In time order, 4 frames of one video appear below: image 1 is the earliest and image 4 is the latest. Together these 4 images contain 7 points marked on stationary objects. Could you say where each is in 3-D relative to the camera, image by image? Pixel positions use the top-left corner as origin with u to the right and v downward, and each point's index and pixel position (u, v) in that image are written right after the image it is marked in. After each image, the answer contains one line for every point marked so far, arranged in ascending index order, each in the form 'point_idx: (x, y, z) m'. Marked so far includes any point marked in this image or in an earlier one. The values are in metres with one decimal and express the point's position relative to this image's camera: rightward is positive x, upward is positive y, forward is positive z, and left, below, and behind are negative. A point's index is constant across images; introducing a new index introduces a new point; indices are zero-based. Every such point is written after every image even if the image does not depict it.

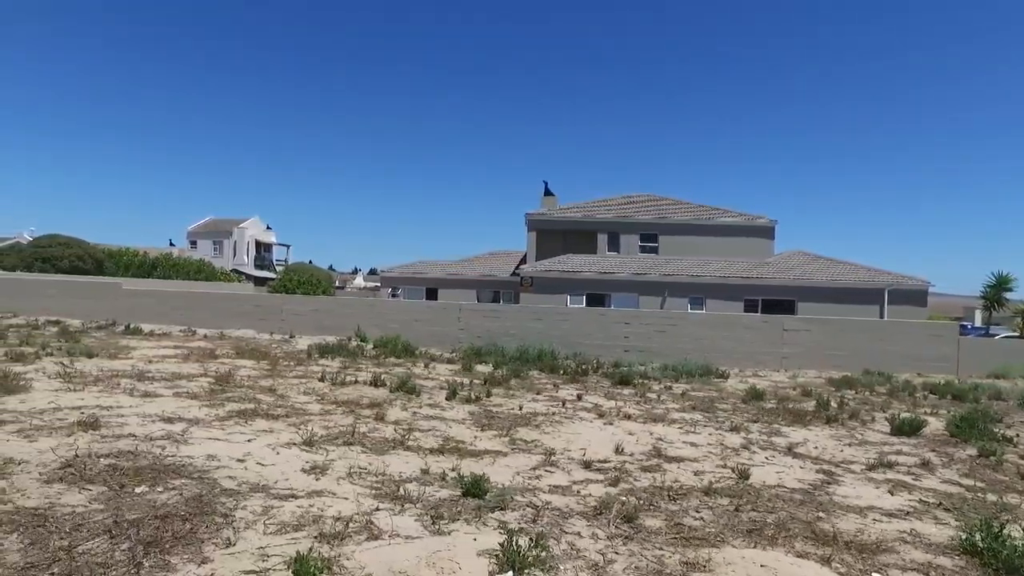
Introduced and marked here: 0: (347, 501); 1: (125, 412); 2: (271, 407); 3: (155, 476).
0: (-1.3, -1.7, +5.5) m
1: (-4.8, -1.6, +8.5) m
2: (-3.4, -1.7, +9.6) m
3: (-3.1, -1.6, +5.8) m
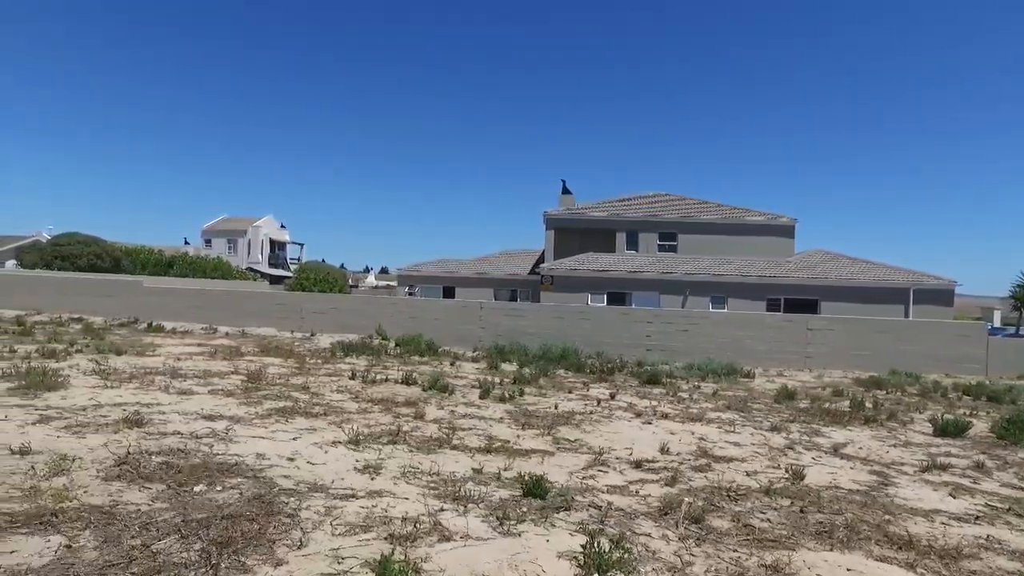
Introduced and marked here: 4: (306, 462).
0: (-0.8, -1.7, +5.4) m
1: (-4.3, -1.5, +8.4) m
2: (-2.9, -1.6, +9.5) m
3: (-2.5, -1.6, +5.7) m
4: (-1.9, -1.7, +6.4) m
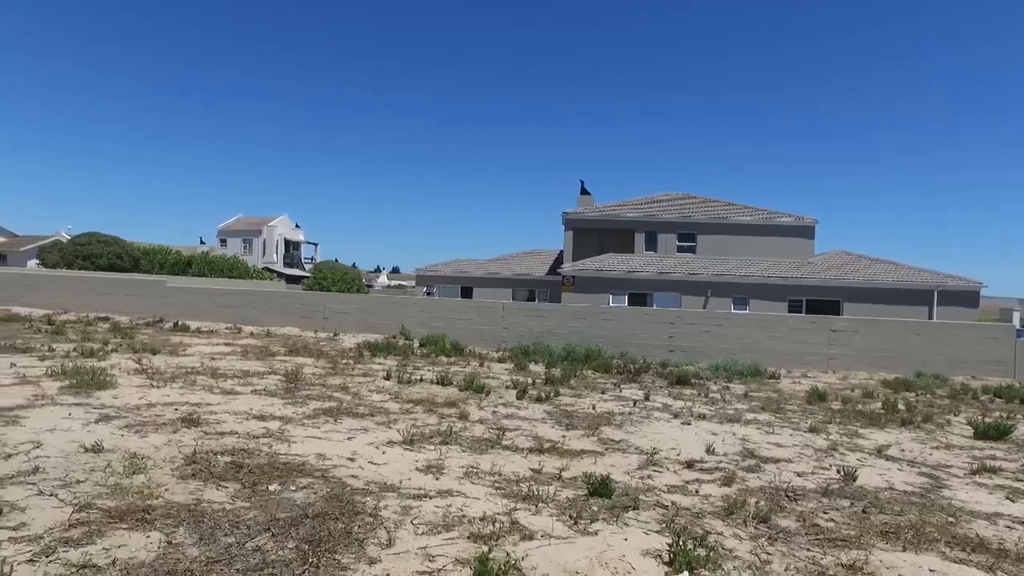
0: (-0.2, -1.7, +5.4) m
1: (-3.7, -1.5, +8.5) m
2: (-2.3, -1.7, +9.6) m
3: (-2.0, -1.6, +5.8) m
4: (-1.4, -1.7, +6.5) m
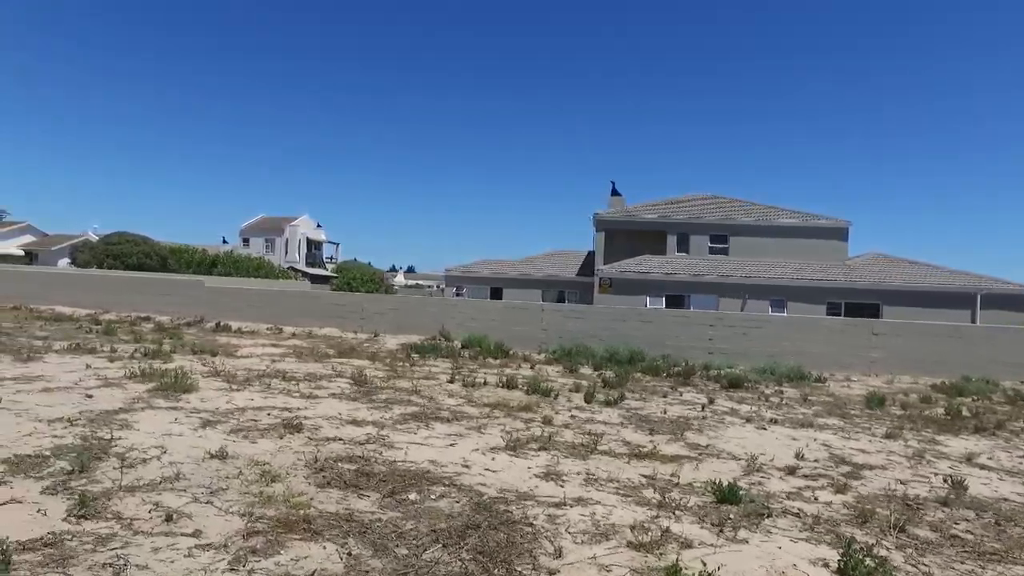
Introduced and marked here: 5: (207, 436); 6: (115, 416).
0: (+0.9, -1.8, +5.4) m
1: (-2.6, -1.6, +8.5) m
2: (-1.1, -1.7, +9.6) m
3: (-0.9, -1.7, +5.8) m
4: (-0.3, -1.7, +6.5) m
5: (-3.1, -1.5, +6.7) m
6: (-4.3, -1.4, +7.3) m
